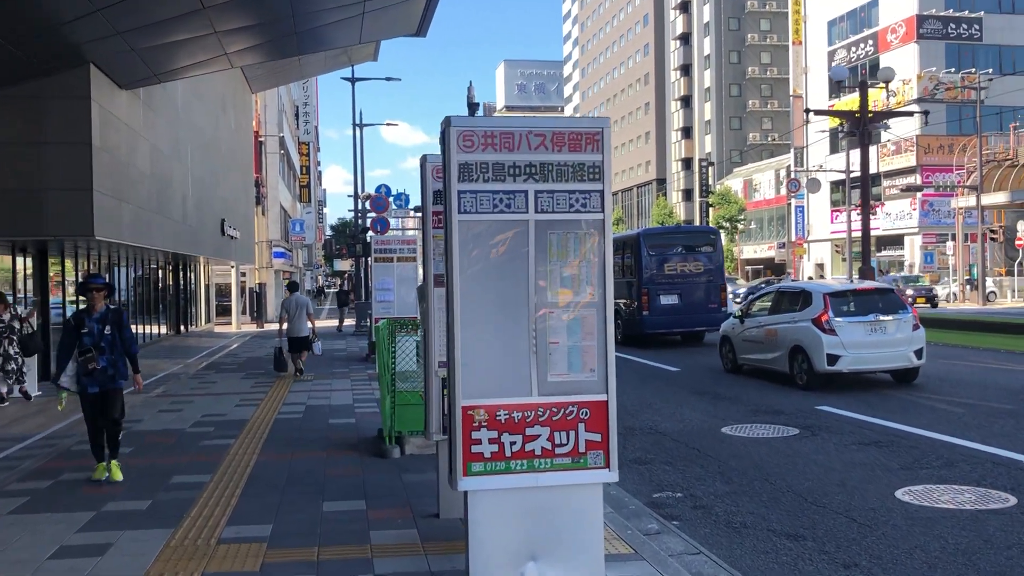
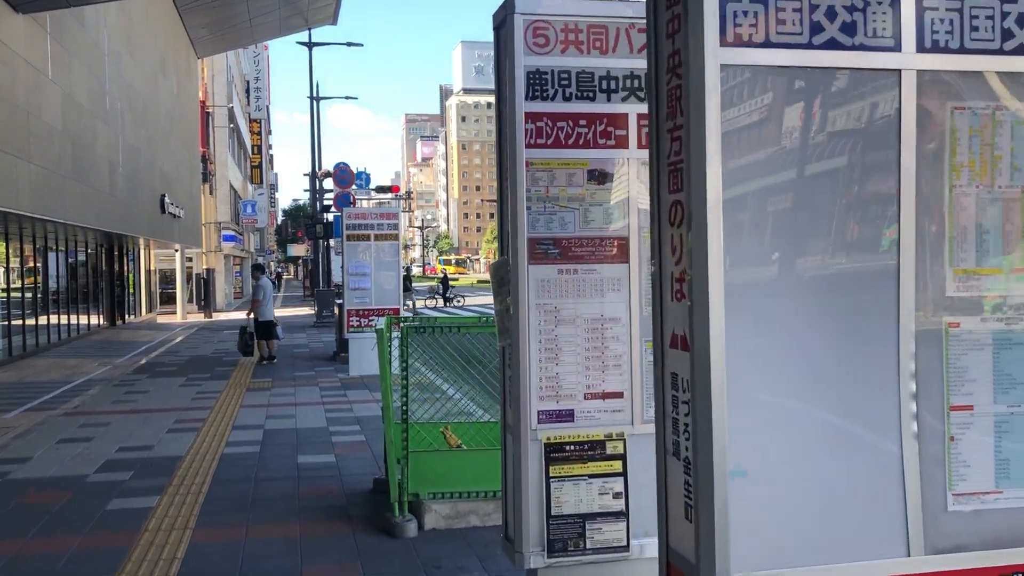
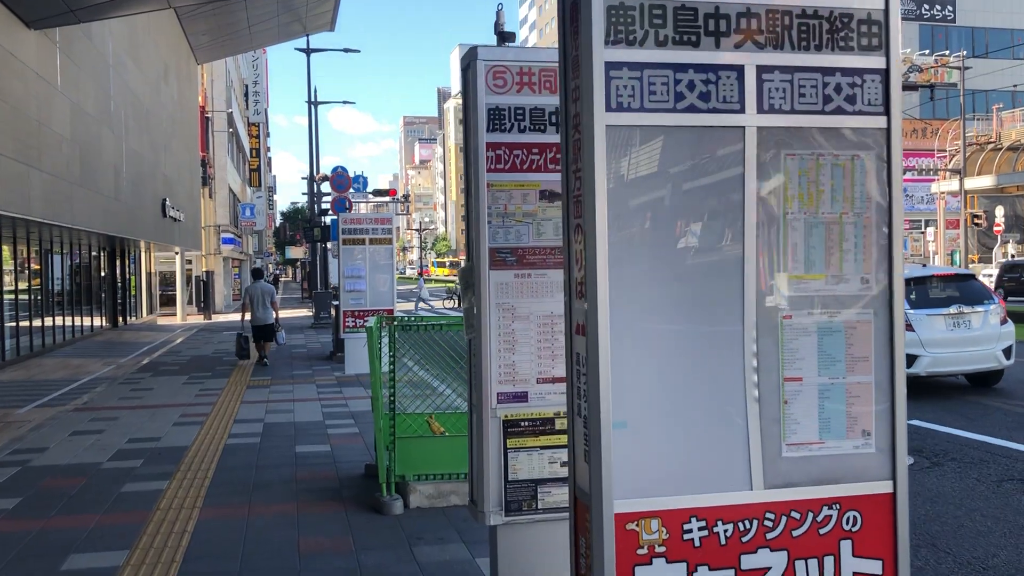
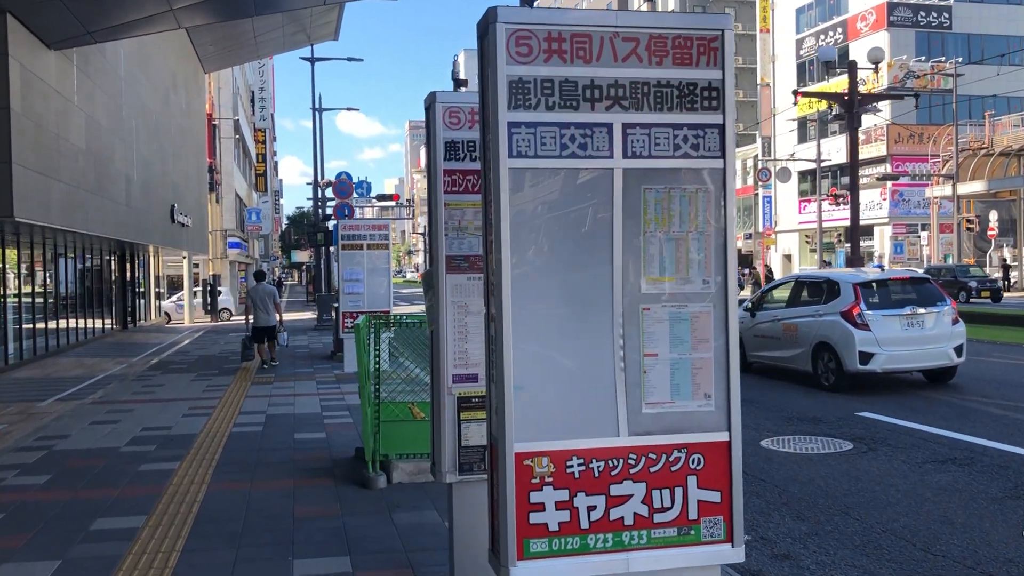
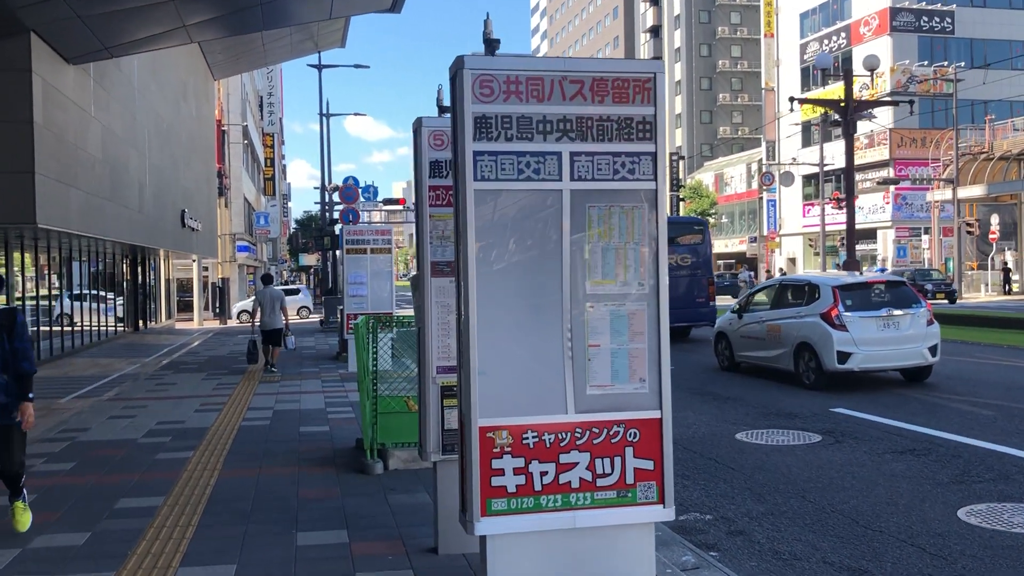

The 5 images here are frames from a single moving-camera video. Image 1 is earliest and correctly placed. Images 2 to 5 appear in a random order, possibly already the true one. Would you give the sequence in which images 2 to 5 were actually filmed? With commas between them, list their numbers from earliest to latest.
5, 4, 3, 2
